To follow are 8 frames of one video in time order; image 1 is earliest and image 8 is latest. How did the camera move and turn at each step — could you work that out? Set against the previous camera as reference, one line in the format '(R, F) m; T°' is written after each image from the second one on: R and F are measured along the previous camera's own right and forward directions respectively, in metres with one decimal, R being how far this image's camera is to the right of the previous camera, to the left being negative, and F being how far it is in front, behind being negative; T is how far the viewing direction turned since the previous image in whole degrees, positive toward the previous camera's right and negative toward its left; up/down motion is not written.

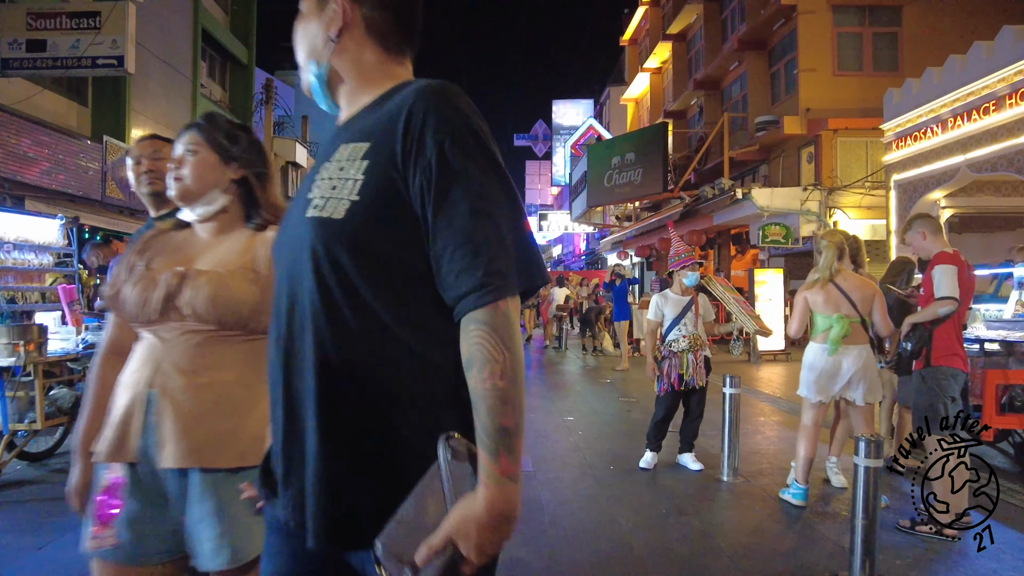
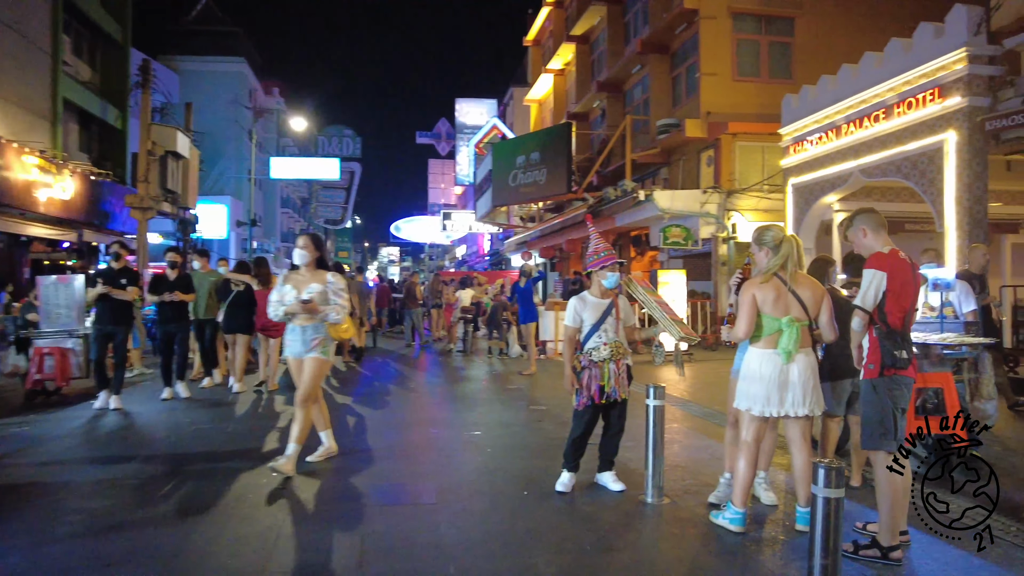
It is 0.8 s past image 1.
(0.0, +0.6) m; +8°
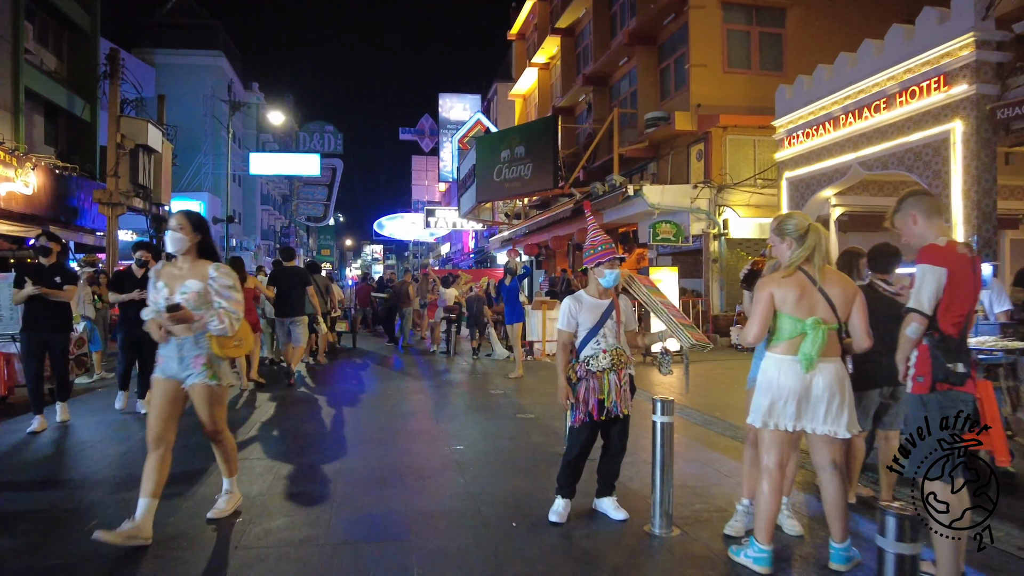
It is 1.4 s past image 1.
(0.0, +0.6) m; +1°
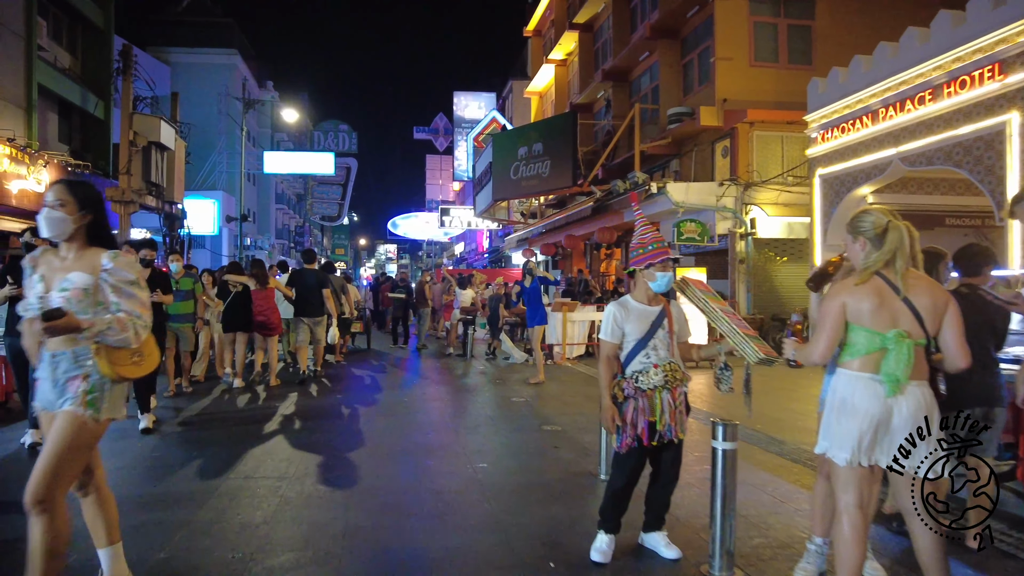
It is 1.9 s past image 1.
(-0.1, +0.5) m; -1°
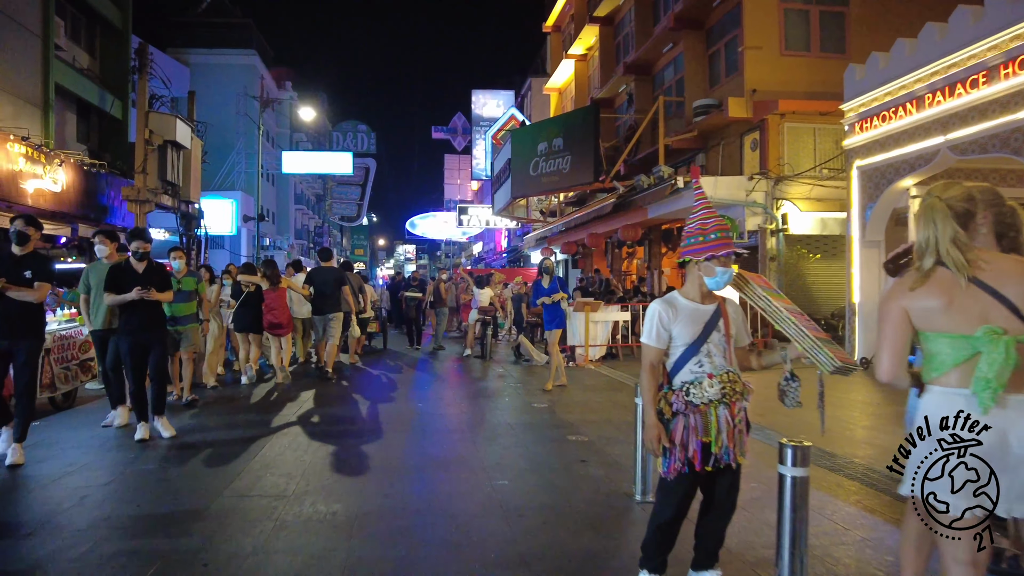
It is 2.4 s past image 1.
(0.0, +0.5) m; -2°
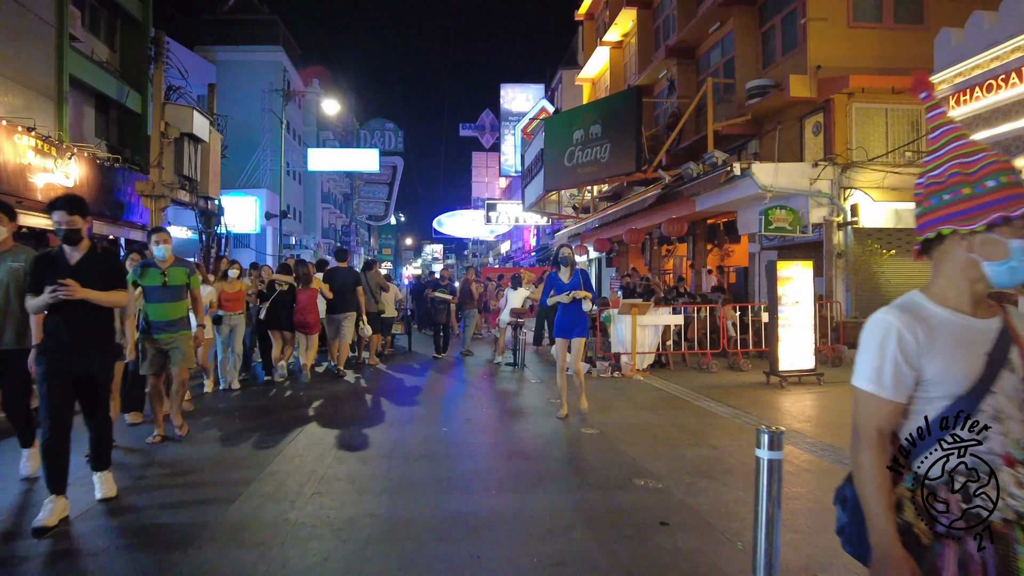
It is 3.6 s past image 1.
(-0.2, +1.3) m; -2°
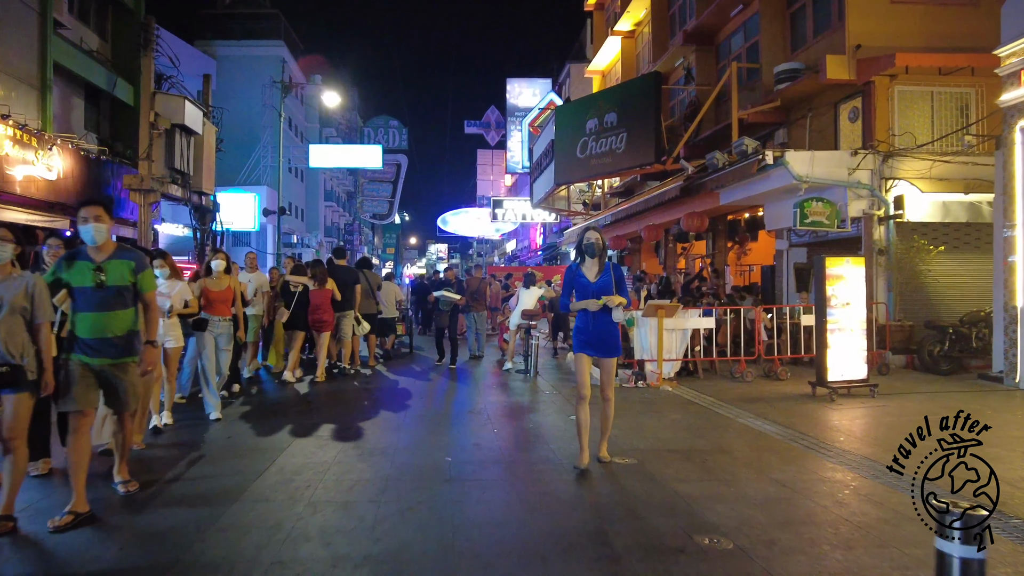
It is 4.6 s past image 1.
(-0.1, +1.1) m; 0°
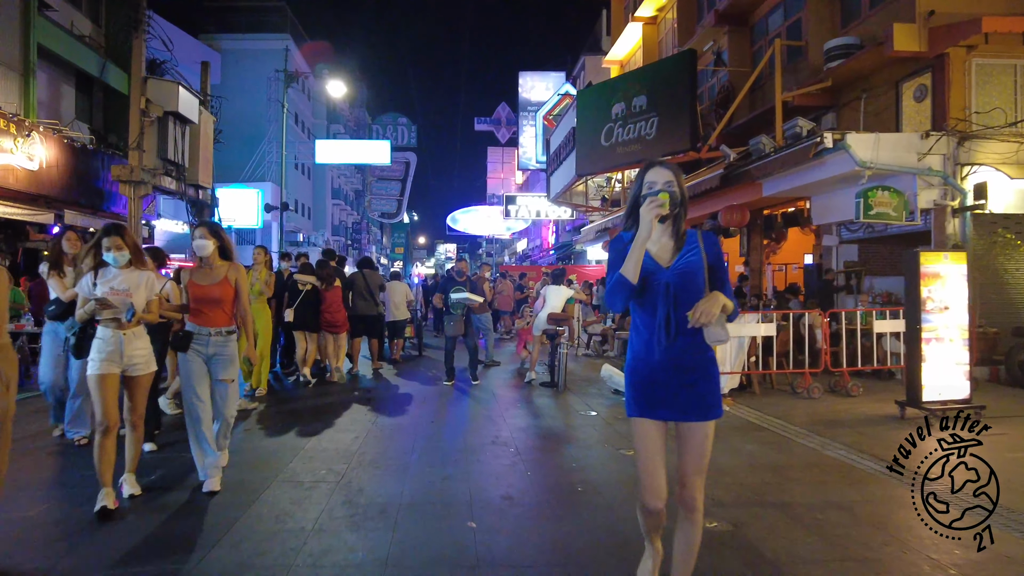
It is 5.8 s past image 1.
(-0.2, +1.4) m; -1°
